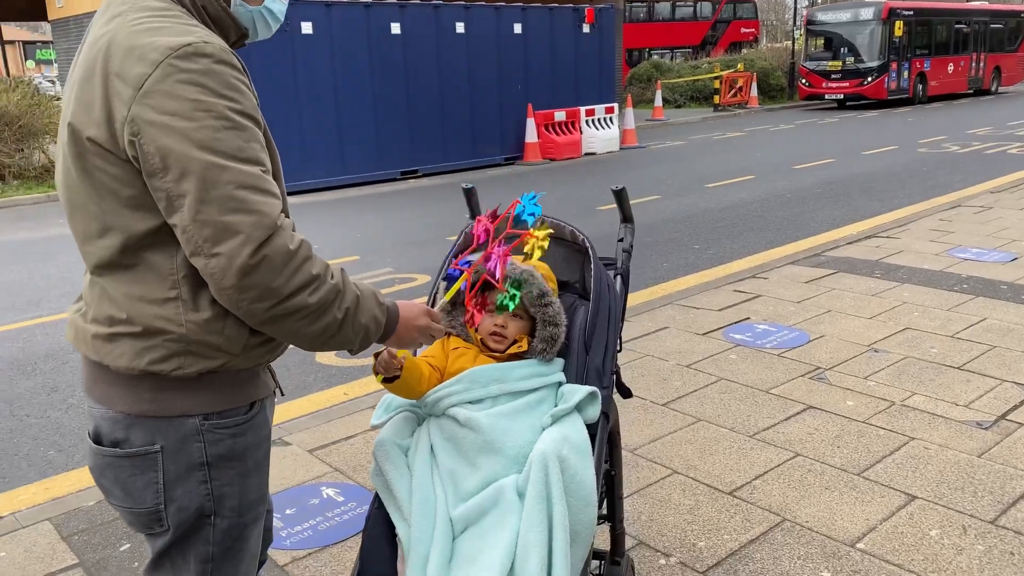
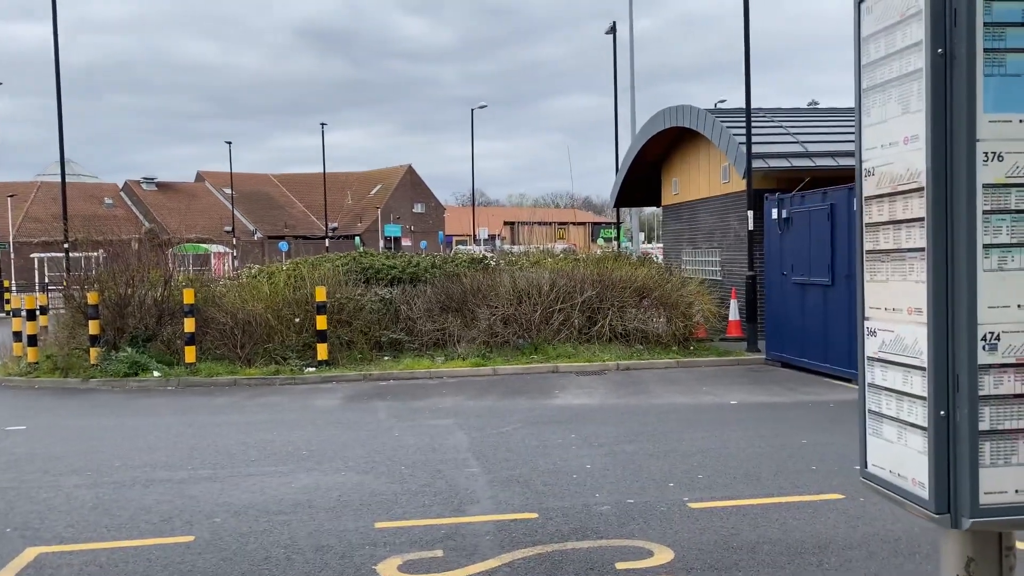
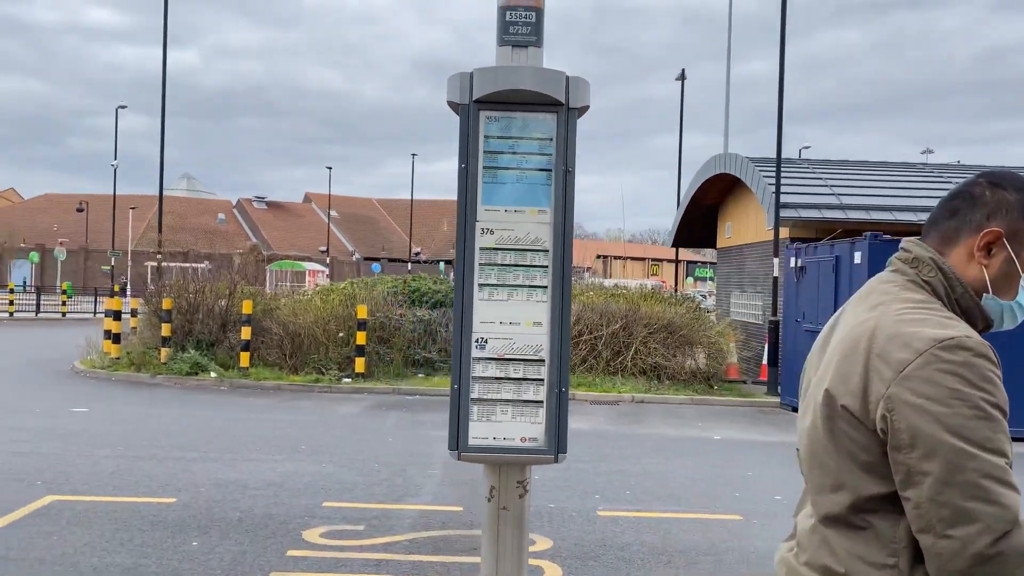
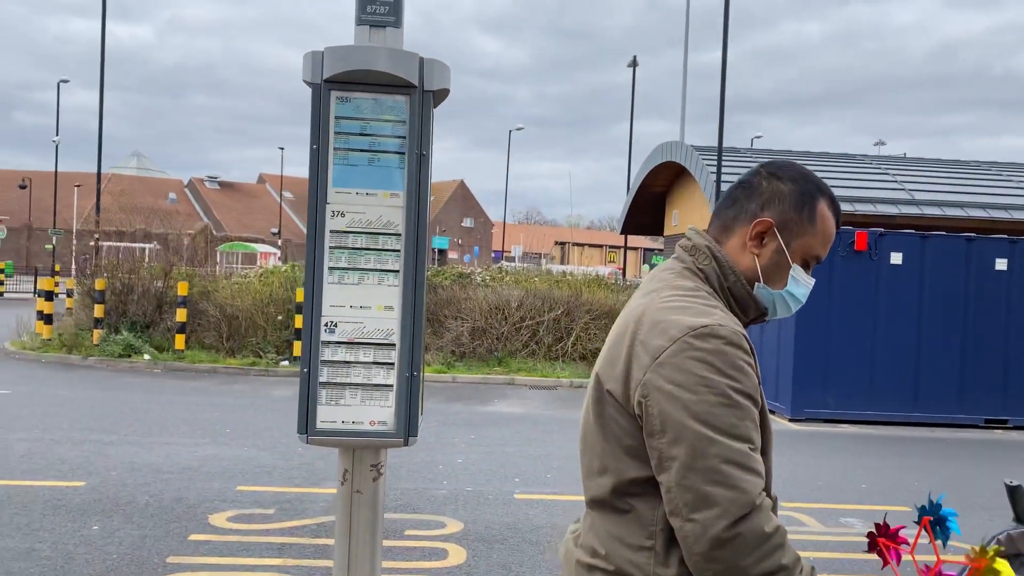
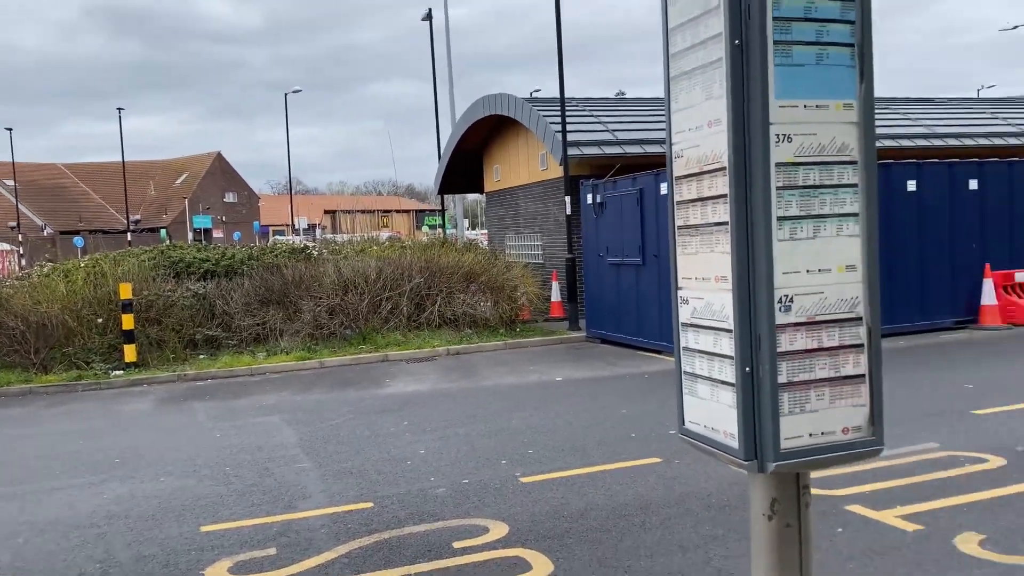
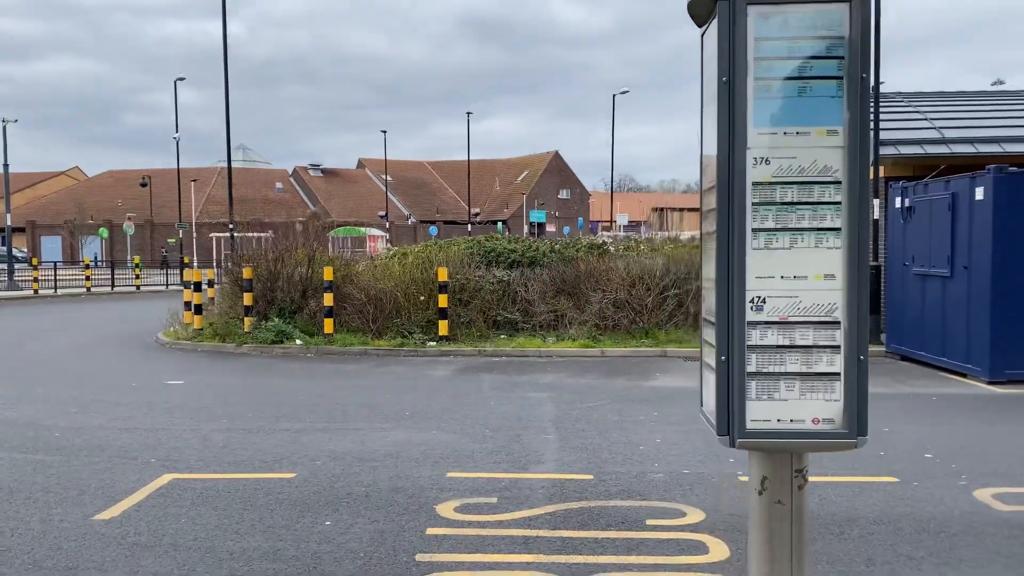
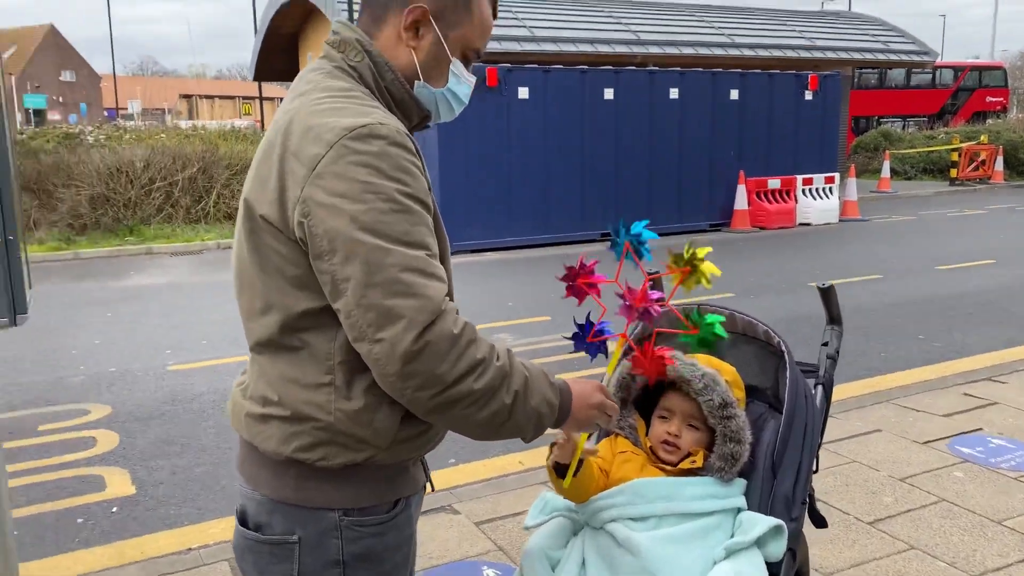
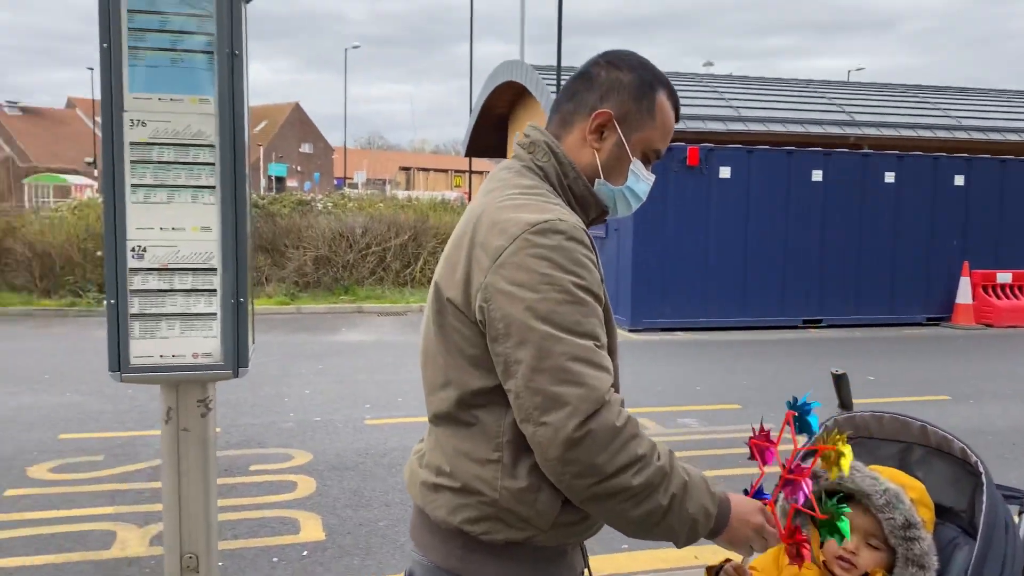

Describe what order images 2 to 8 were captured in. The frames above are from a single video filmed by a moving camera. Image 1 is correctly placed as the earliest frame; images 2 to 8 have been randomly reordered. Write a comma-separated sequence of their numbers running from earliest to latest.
7, 8, 4, 3, 6, 2, 5
